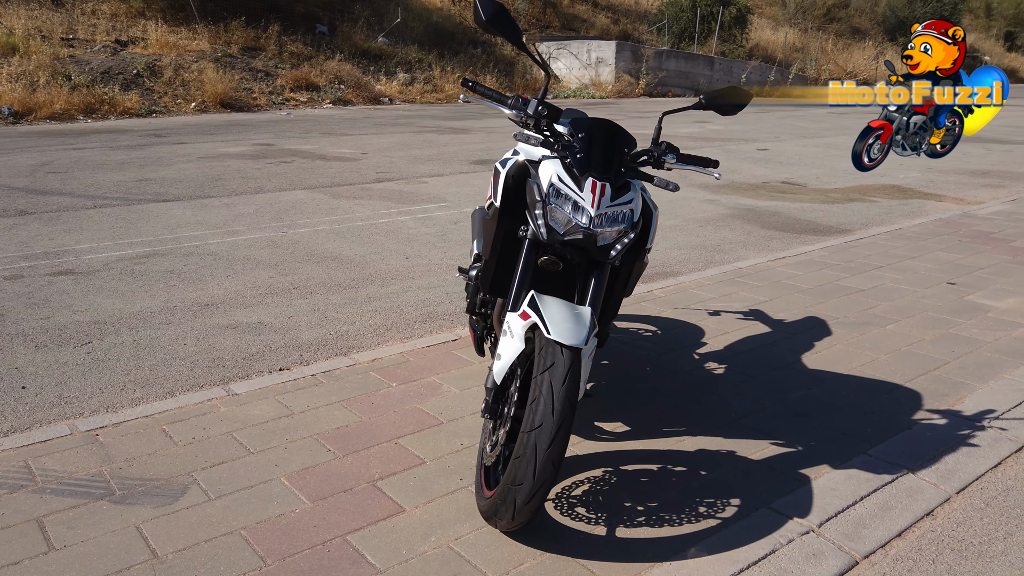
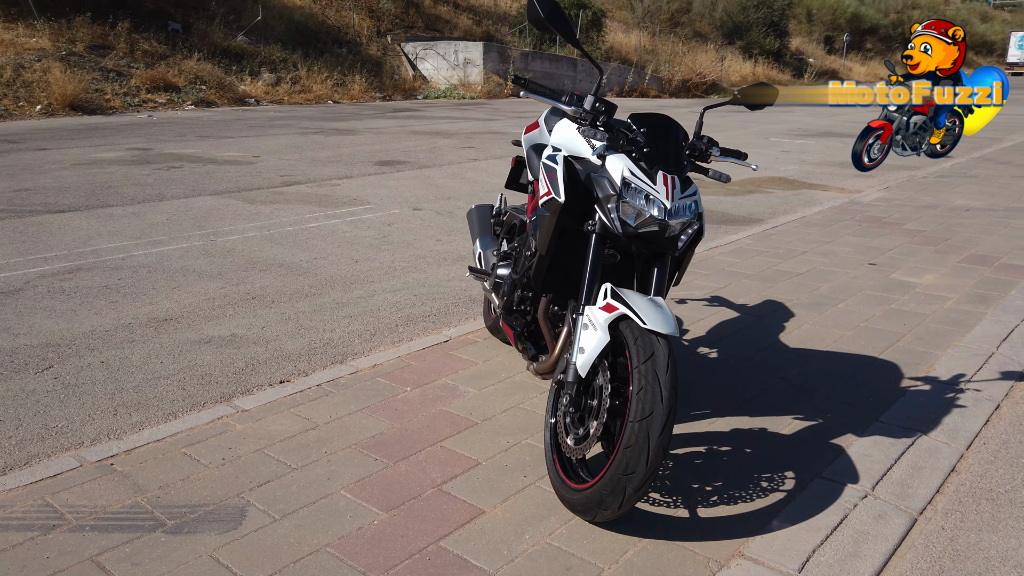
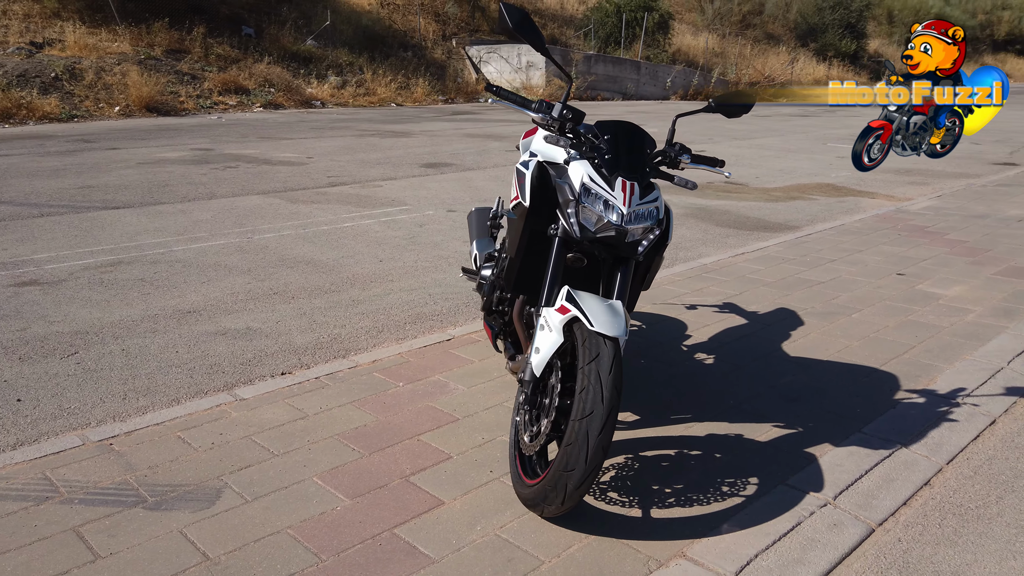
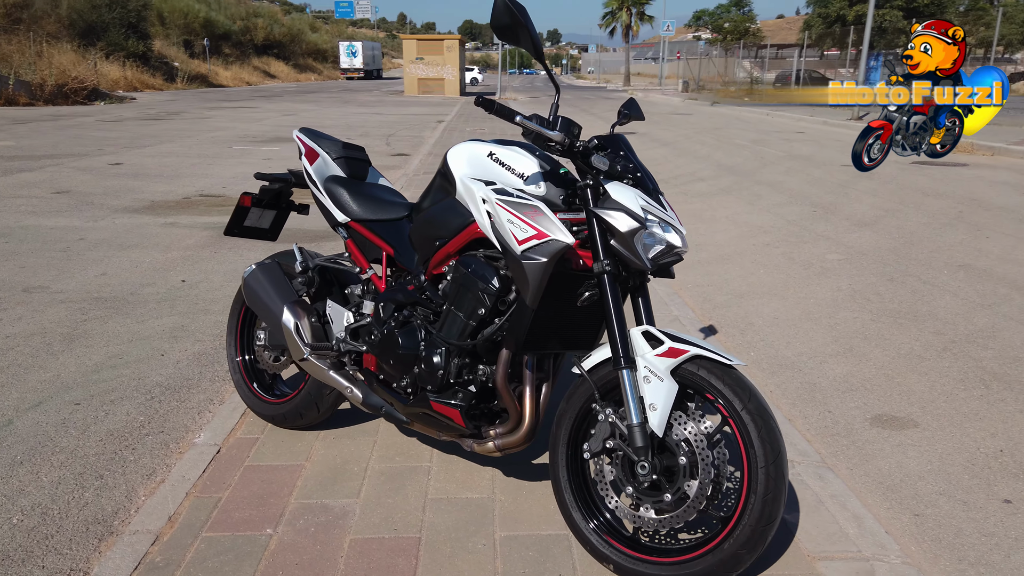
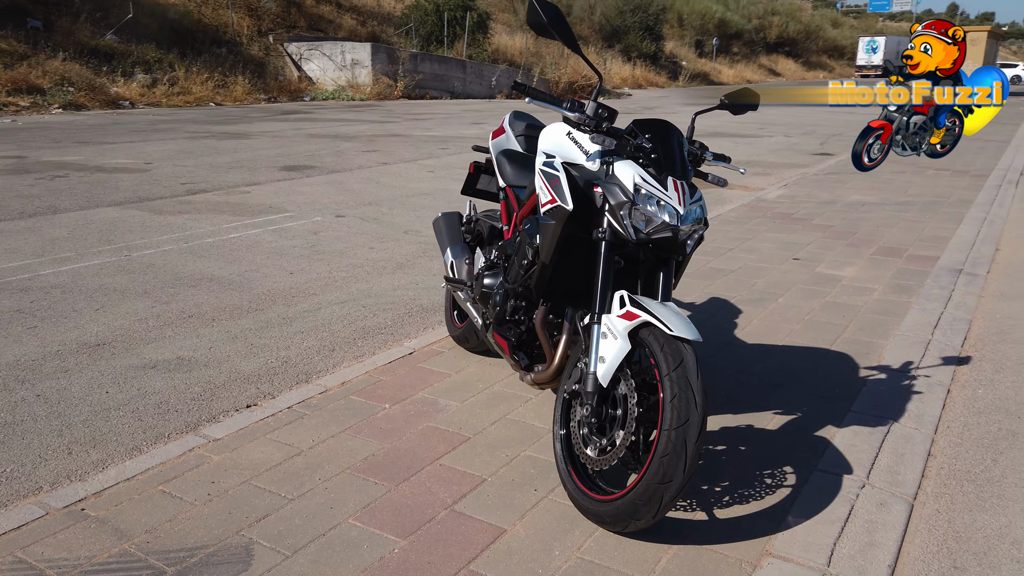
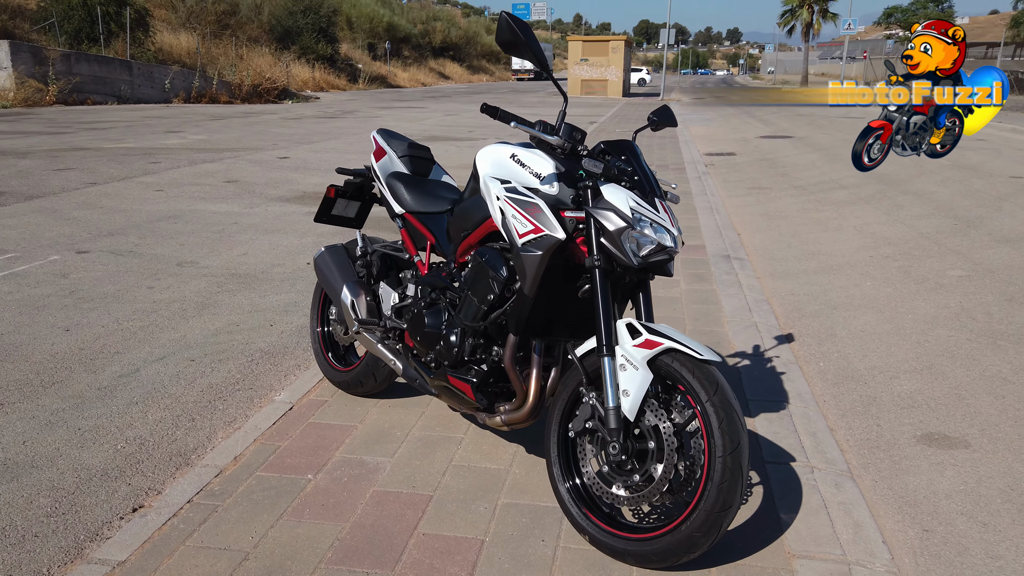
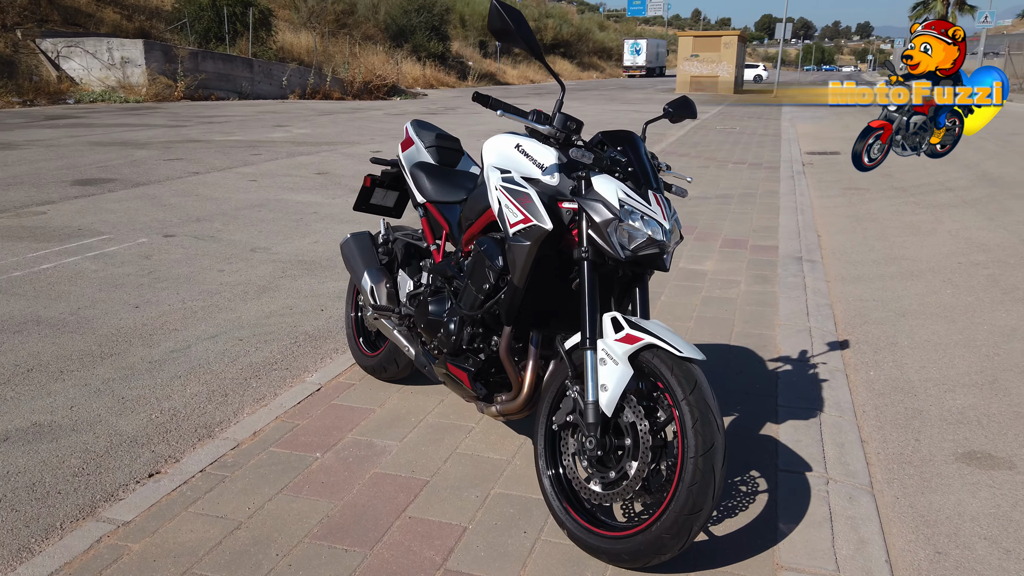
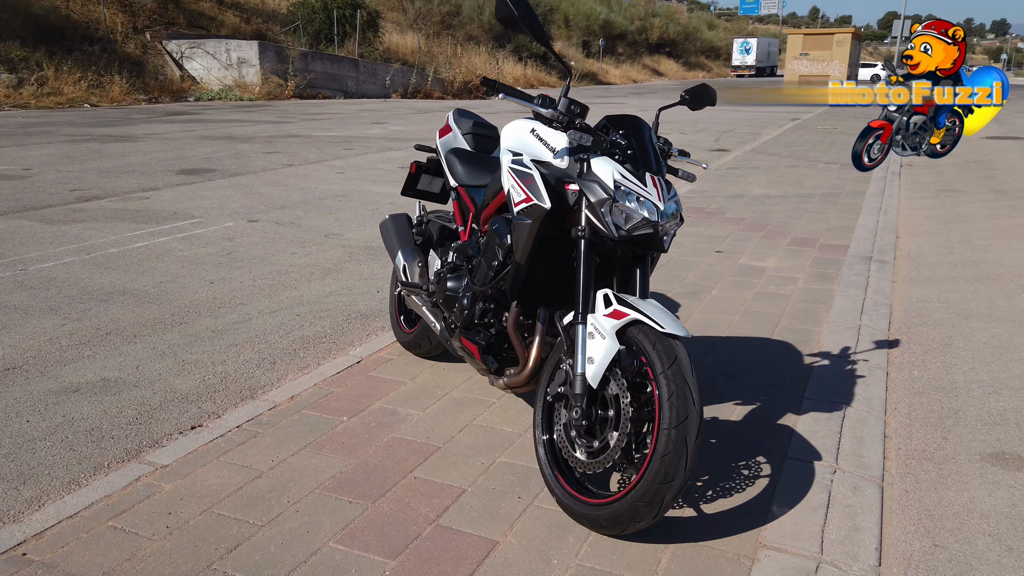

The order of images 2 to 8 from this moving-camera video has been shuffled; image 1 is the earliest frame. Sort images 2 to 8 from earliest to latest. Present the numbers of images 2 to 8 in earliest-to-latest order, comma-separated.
3, 2, 5, 8, 7, 6, 4
